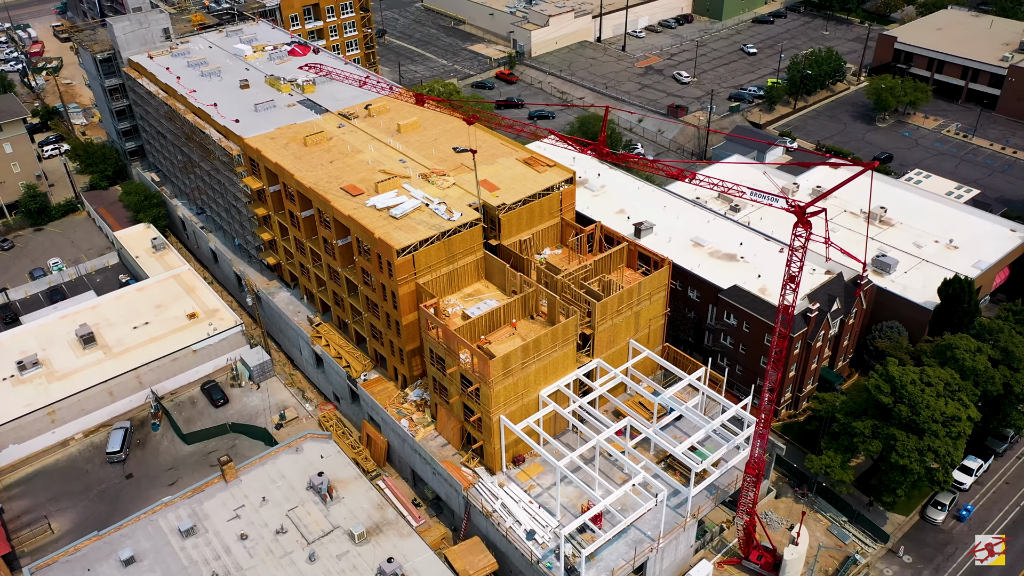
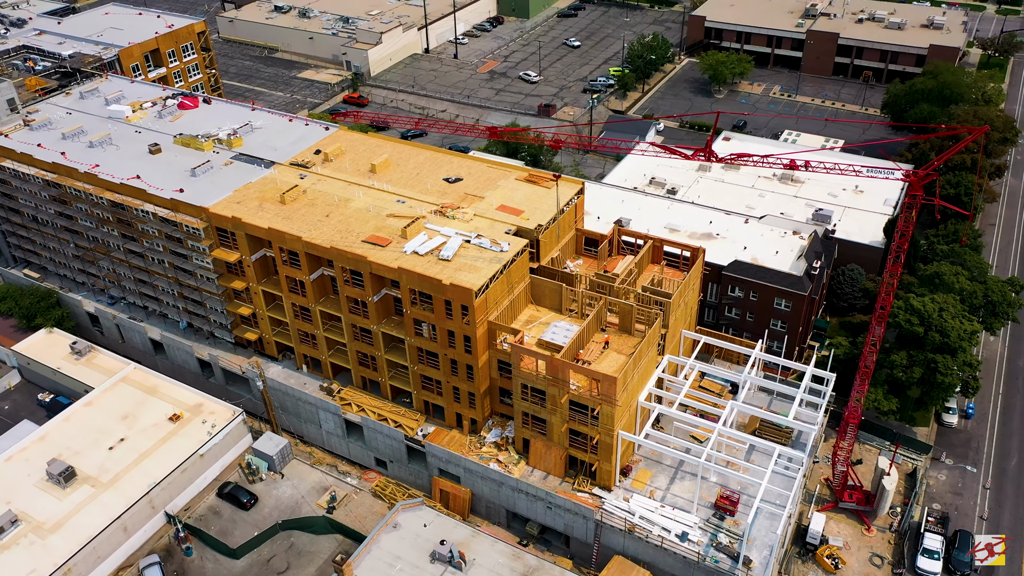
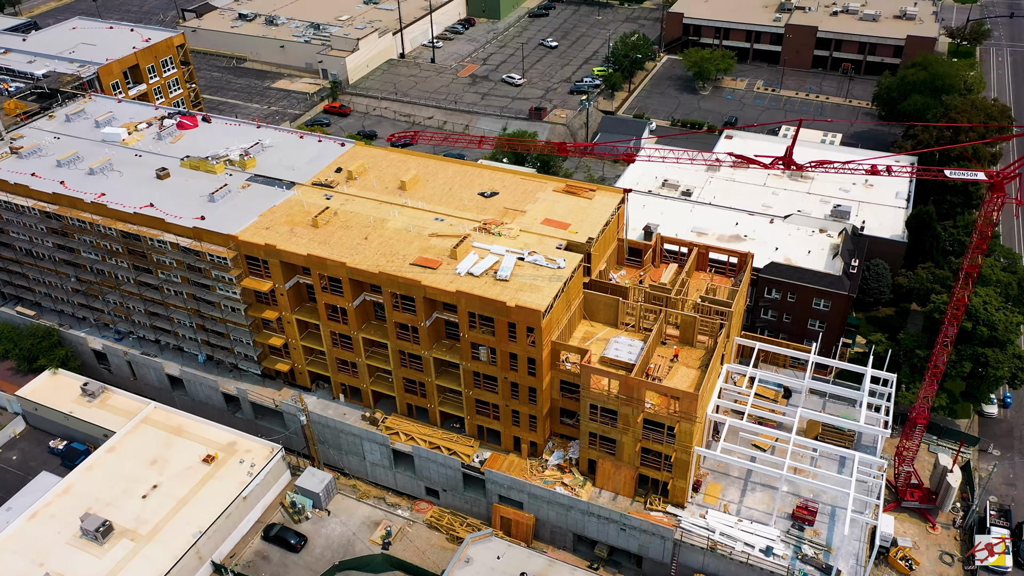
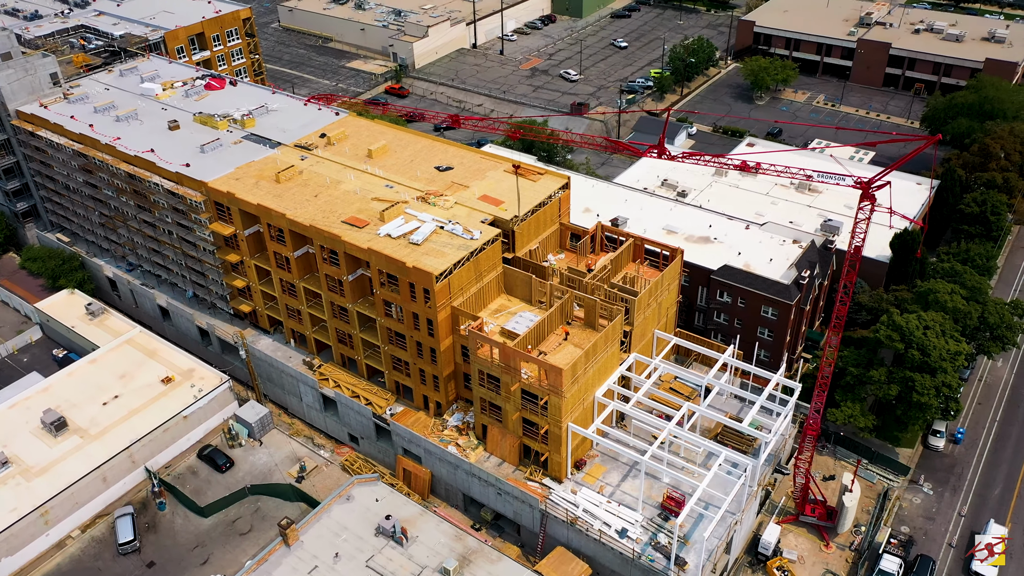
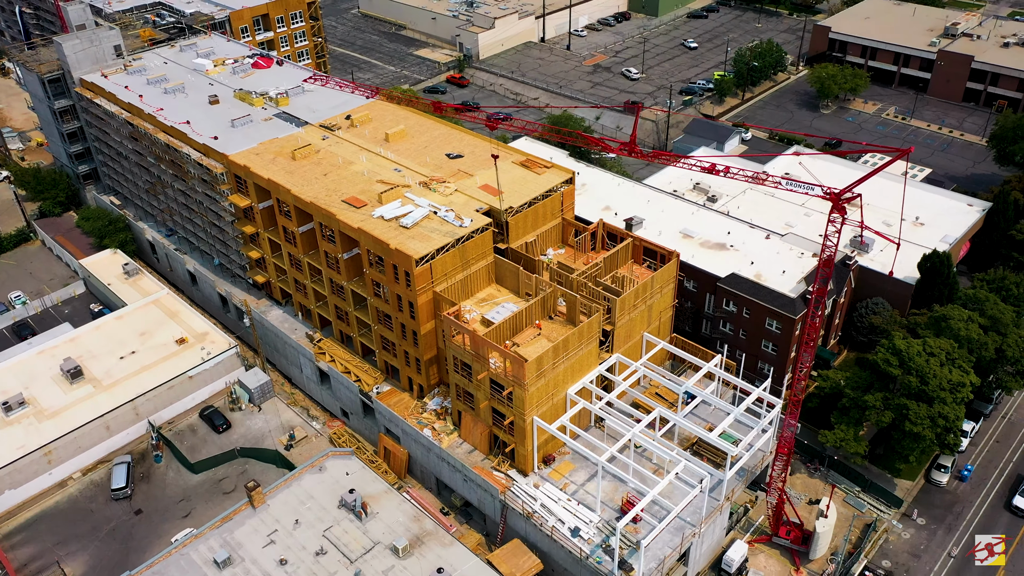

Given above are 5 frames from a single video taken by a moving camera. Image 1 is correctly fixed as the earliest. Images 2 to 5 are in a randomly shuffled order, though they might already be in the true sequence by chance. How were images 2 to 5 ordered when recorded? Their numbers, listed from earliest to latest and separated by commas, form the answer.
5, 4, 2, 3
